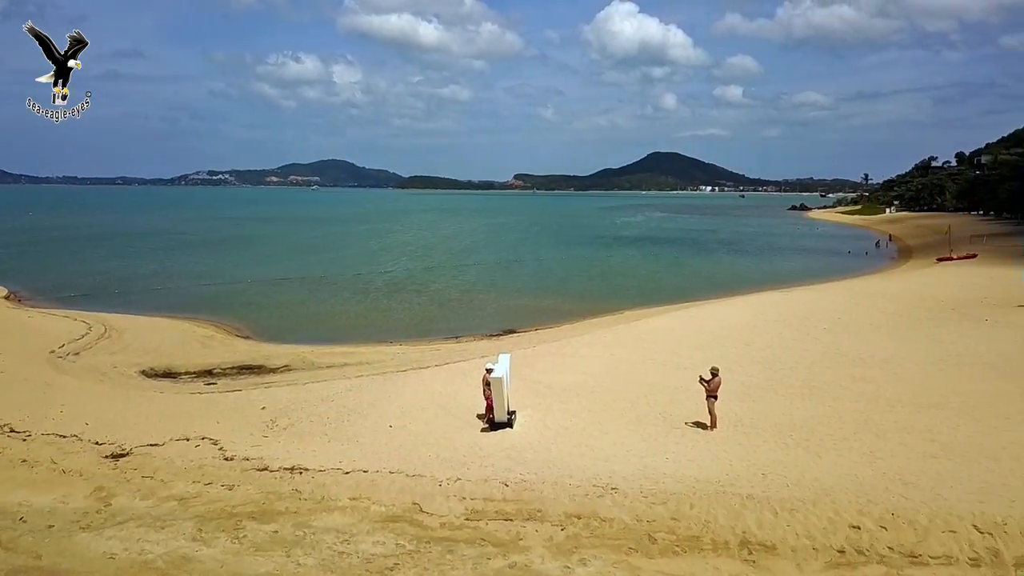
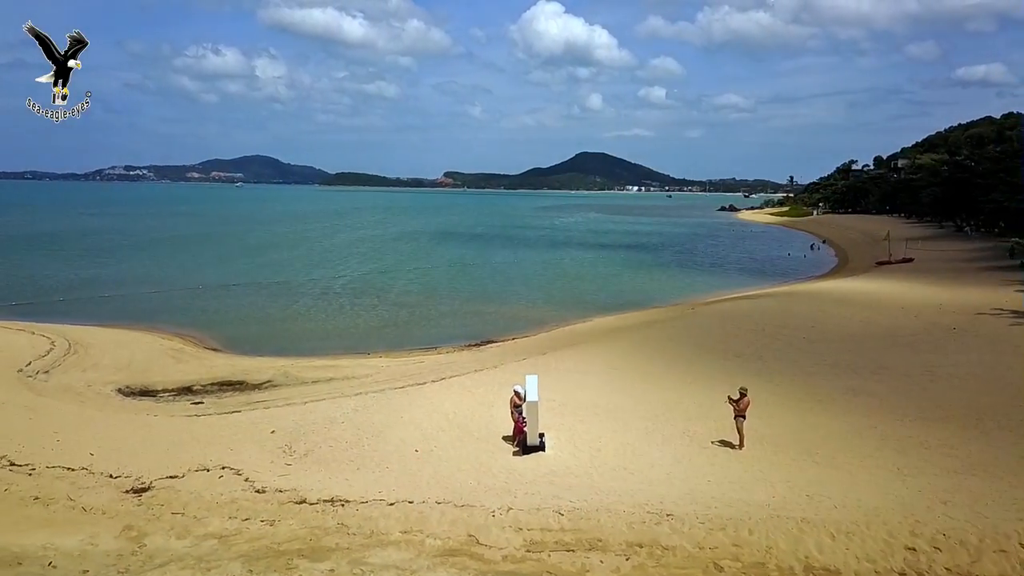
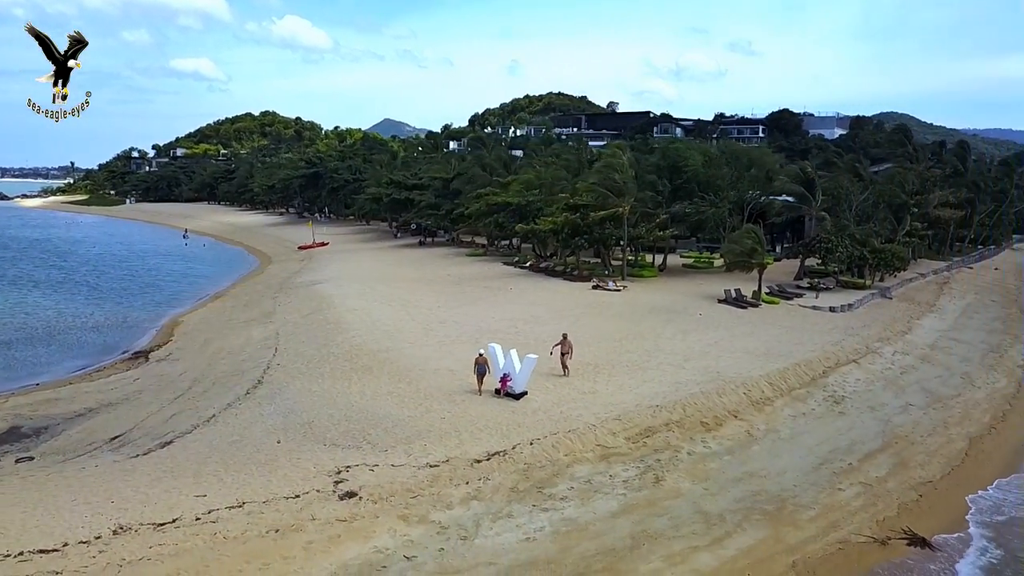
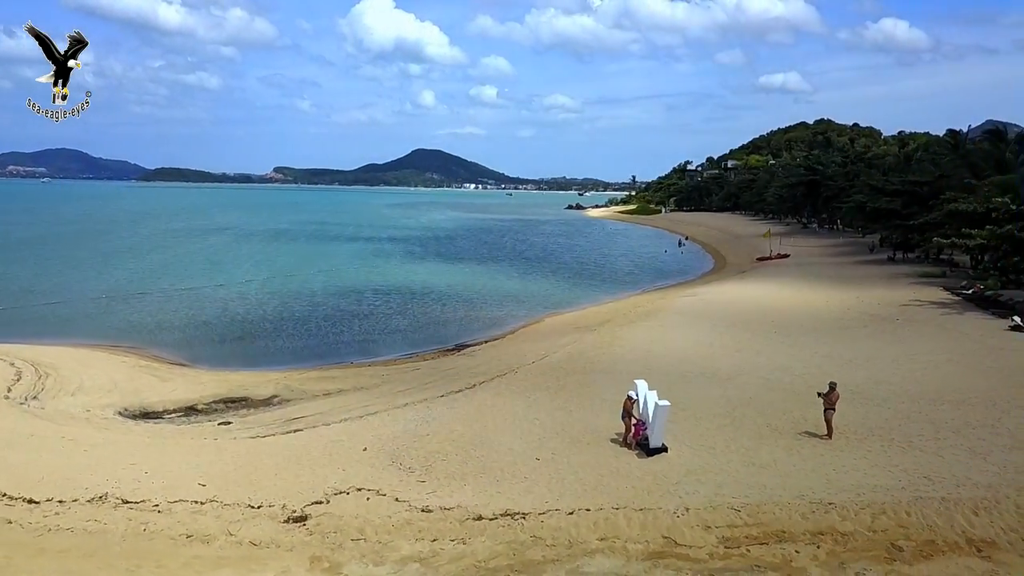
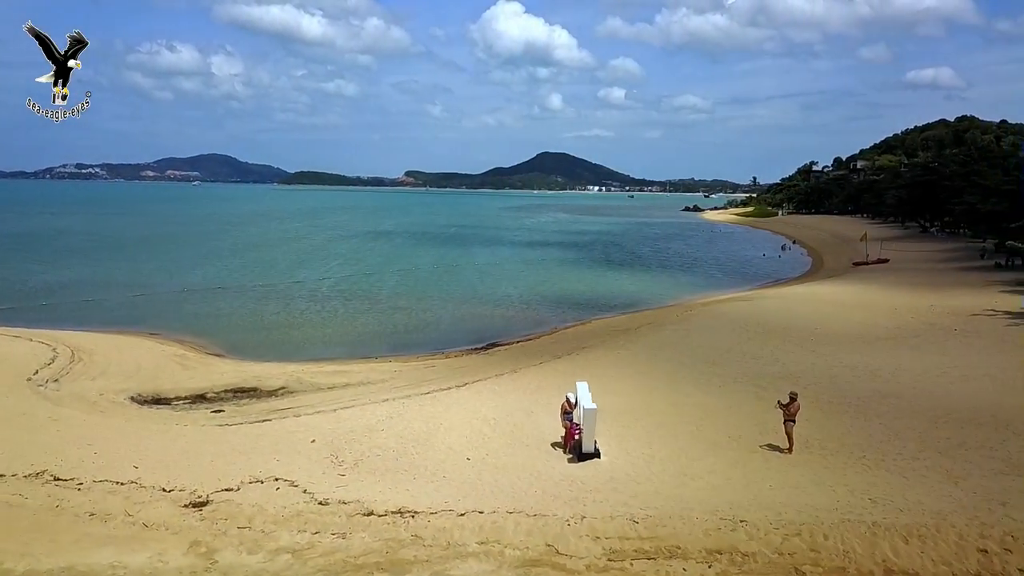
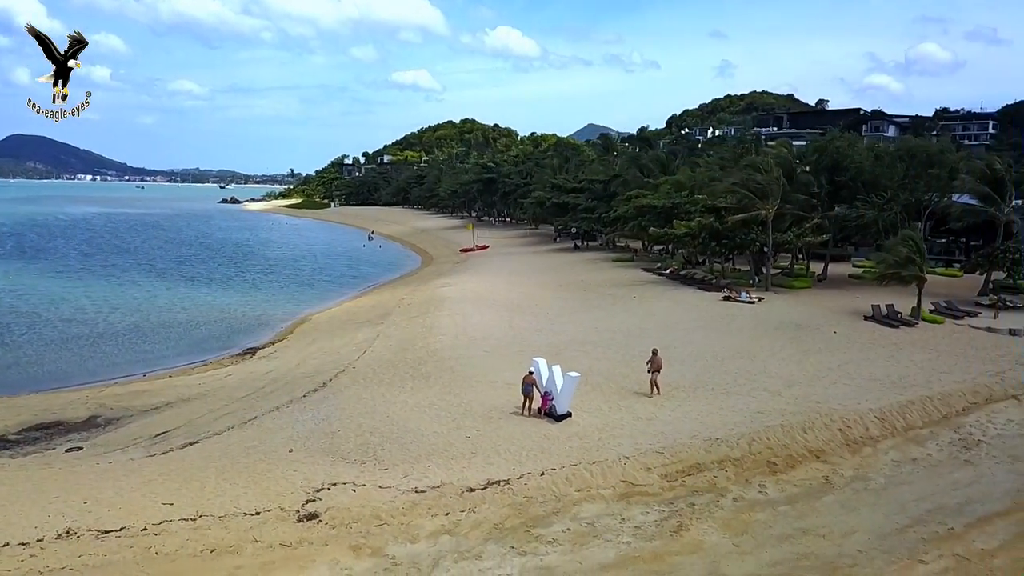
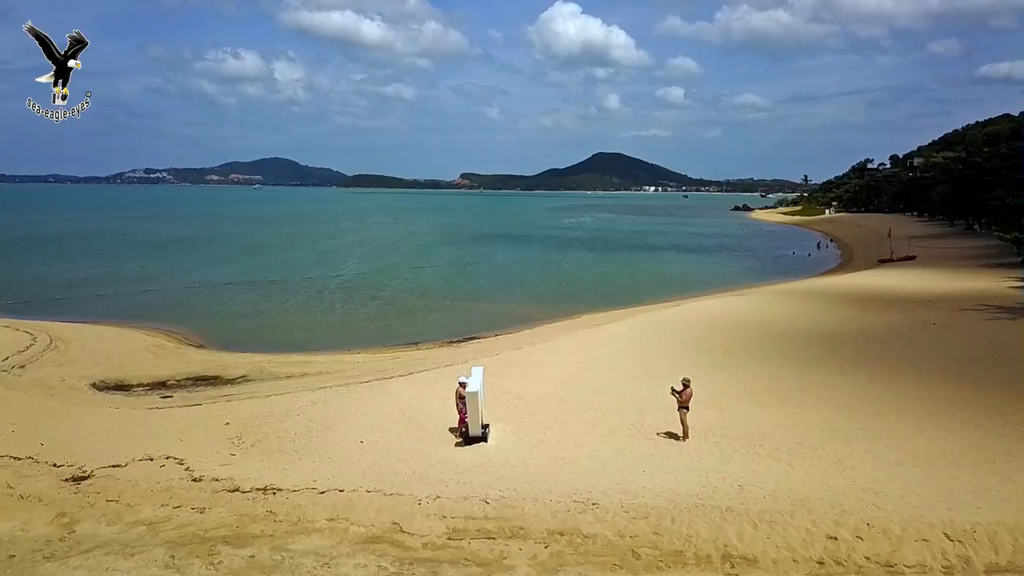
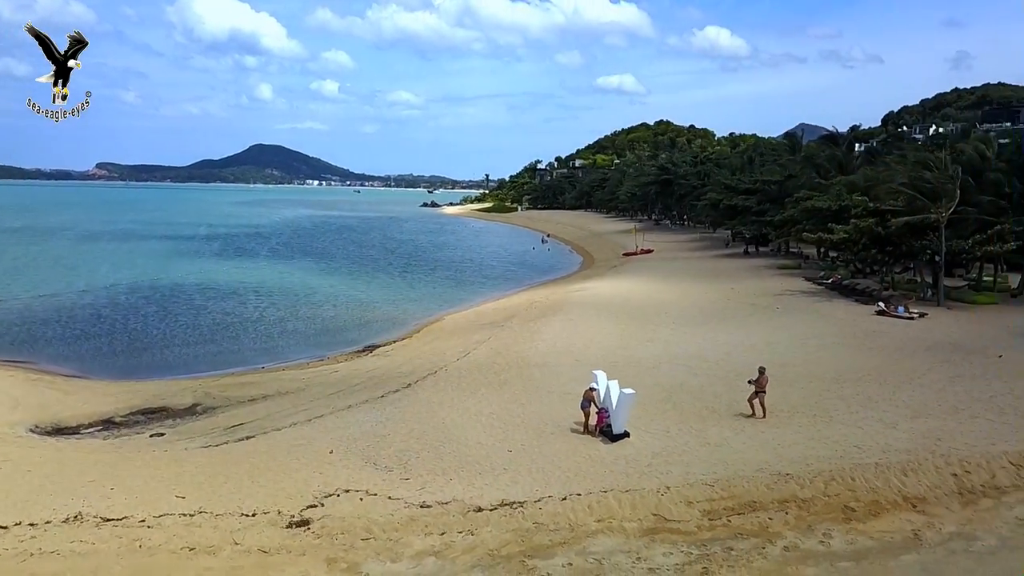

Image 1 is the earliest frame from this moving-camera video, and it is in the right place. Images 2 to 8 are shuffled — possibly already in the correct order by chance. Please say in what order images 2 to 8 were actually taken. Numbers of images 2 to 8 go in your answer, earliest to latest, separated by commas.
7, 2, 5, 4, 8, 6, 3
